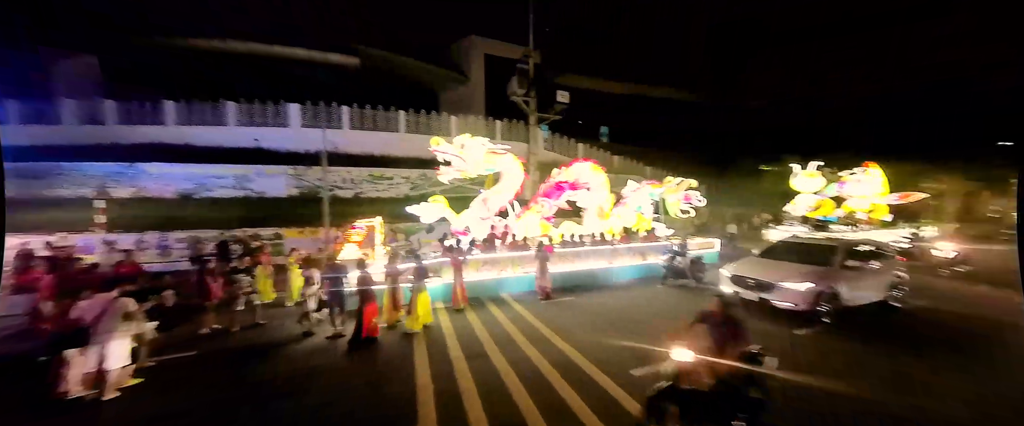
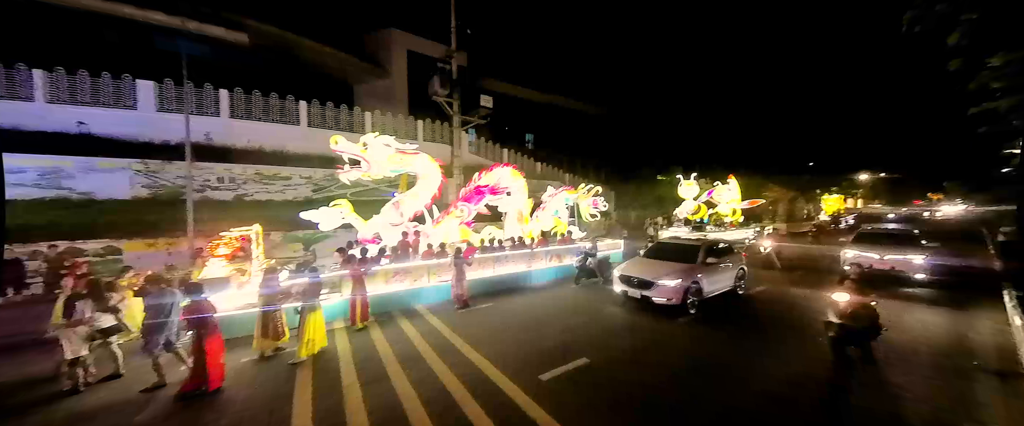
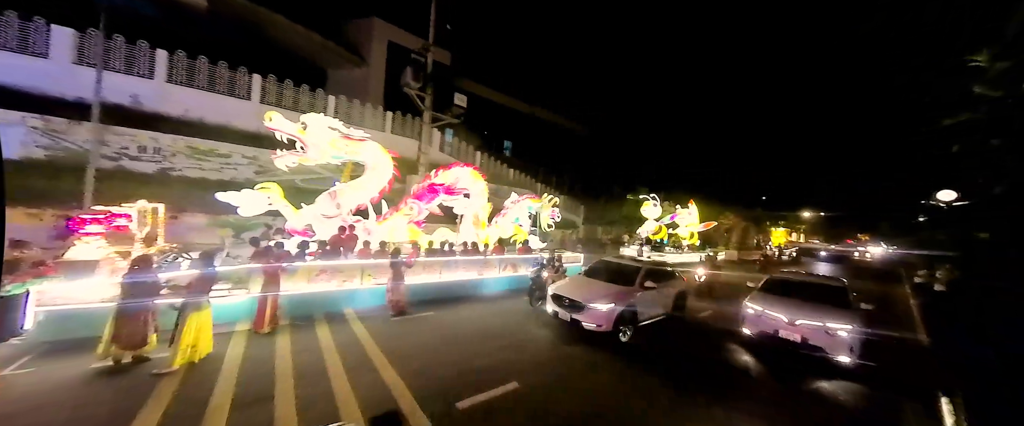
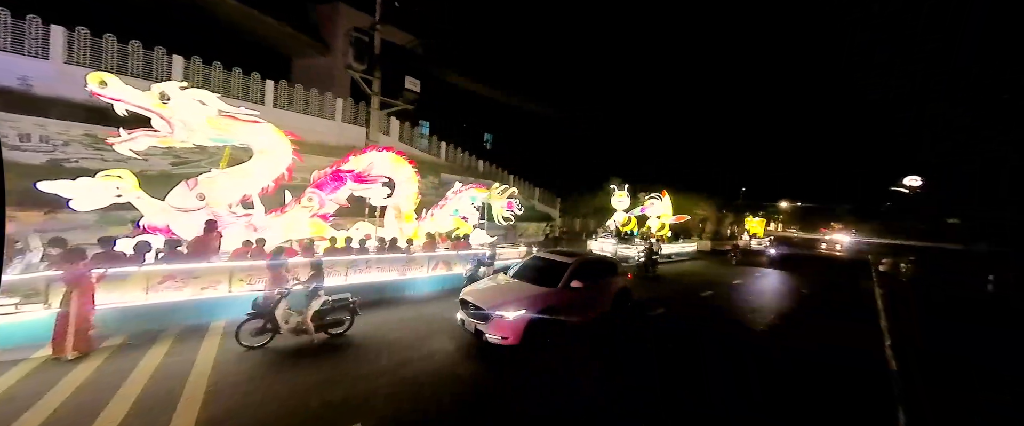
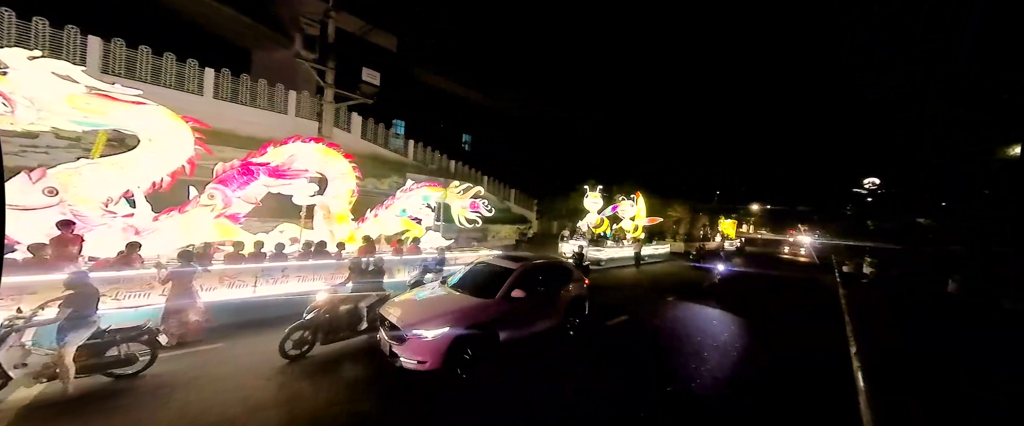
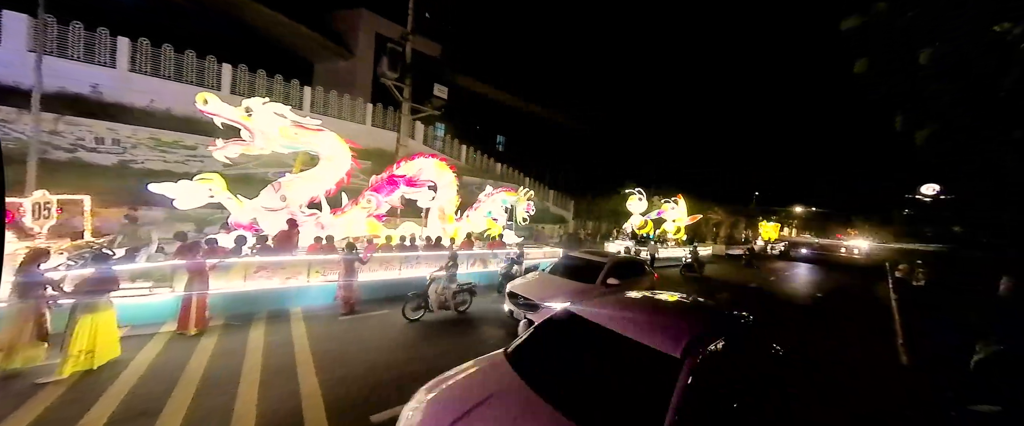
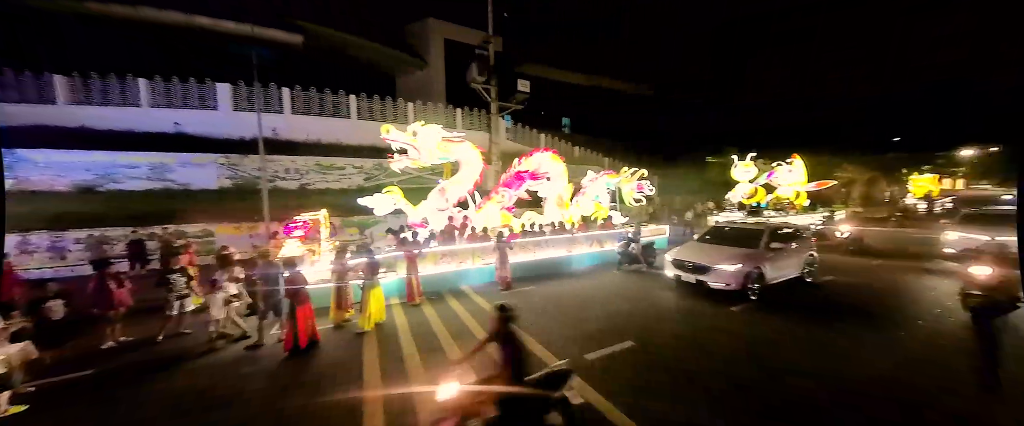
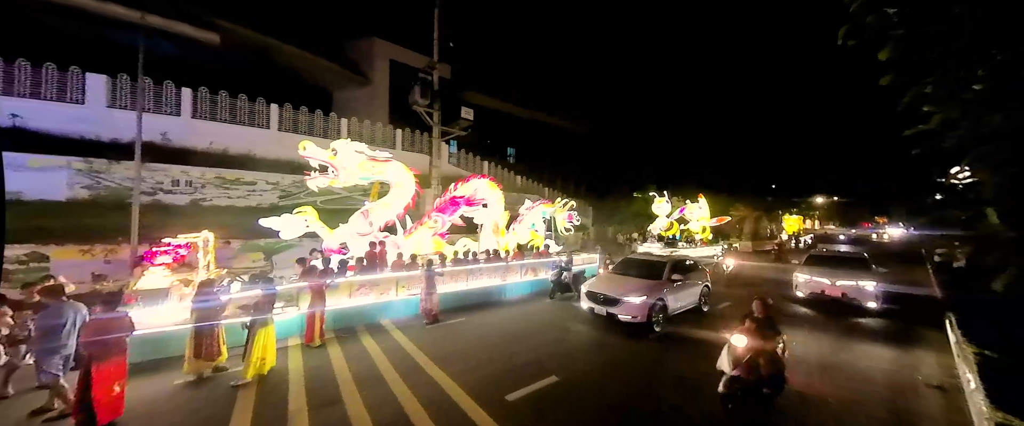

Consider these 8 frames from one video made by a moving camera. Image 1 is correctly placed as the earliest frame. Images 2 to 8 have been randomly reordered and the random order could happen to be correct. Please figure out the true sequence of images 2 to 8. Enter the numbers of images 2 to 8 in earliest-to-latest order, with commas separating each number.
7, 2, 8, 3, 6, 4, 5
